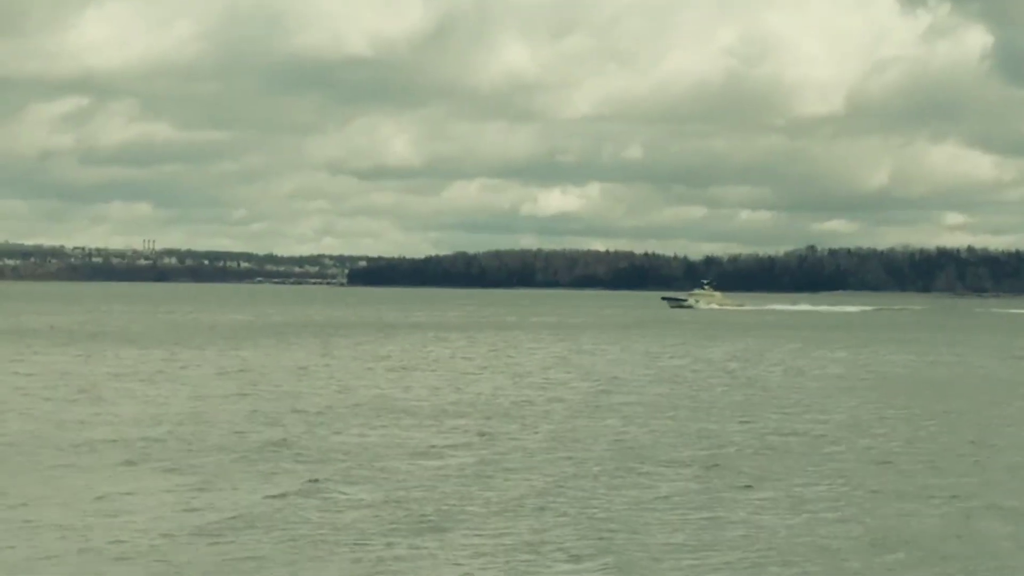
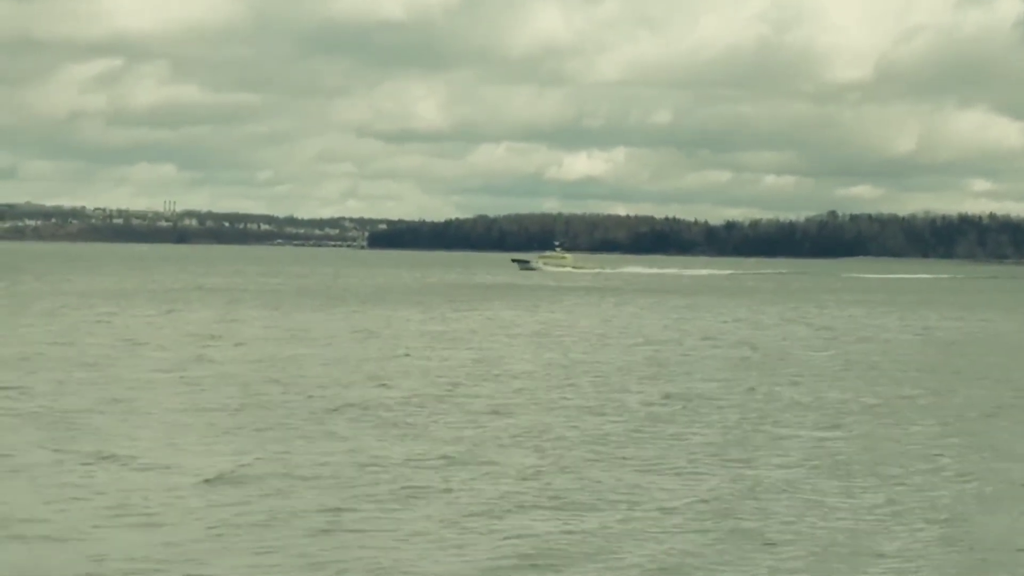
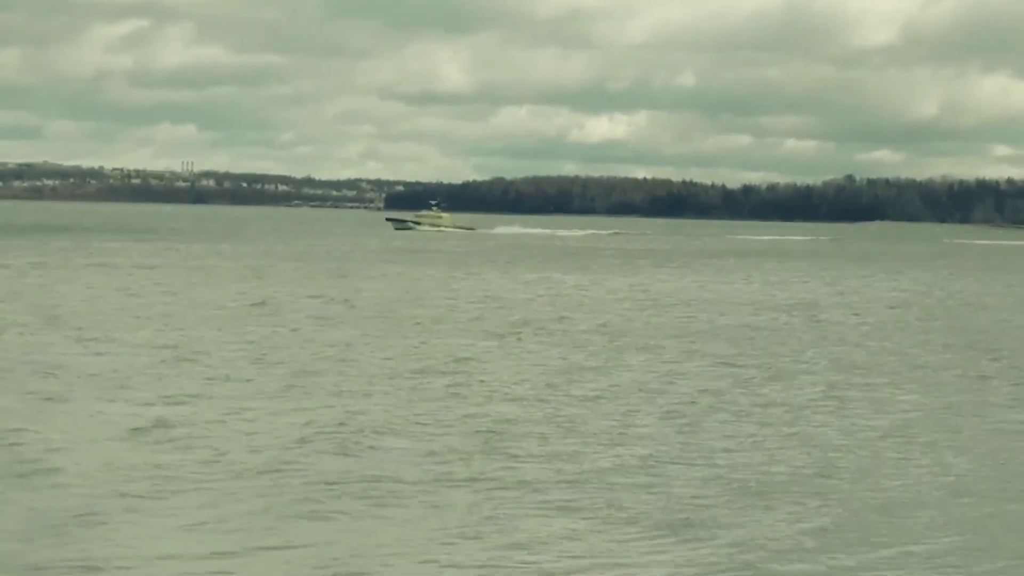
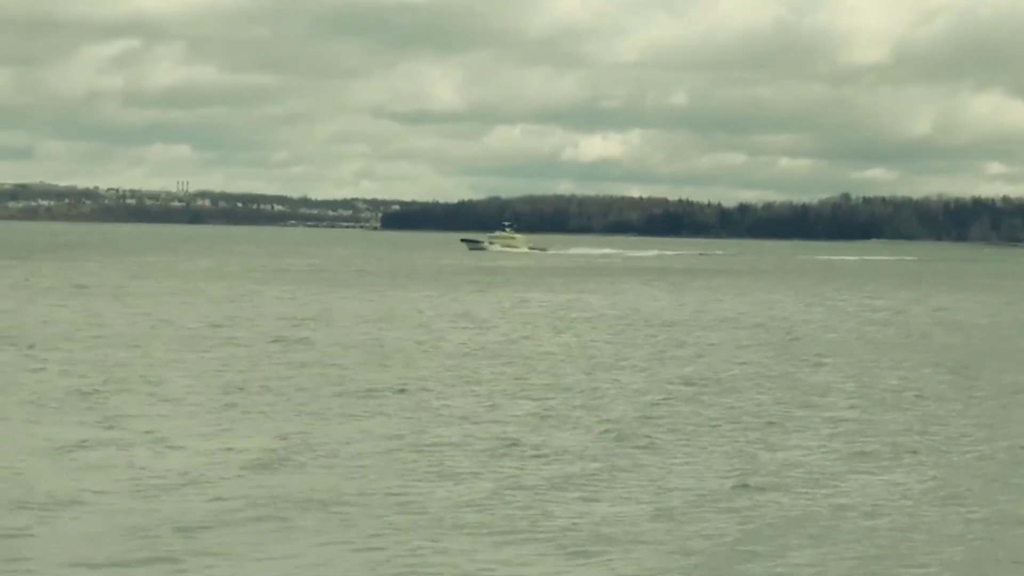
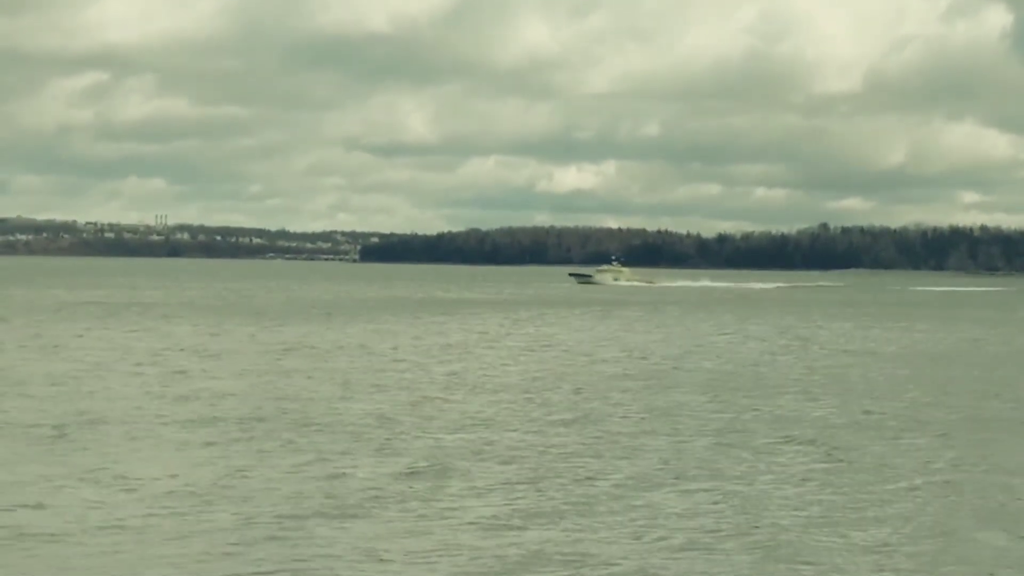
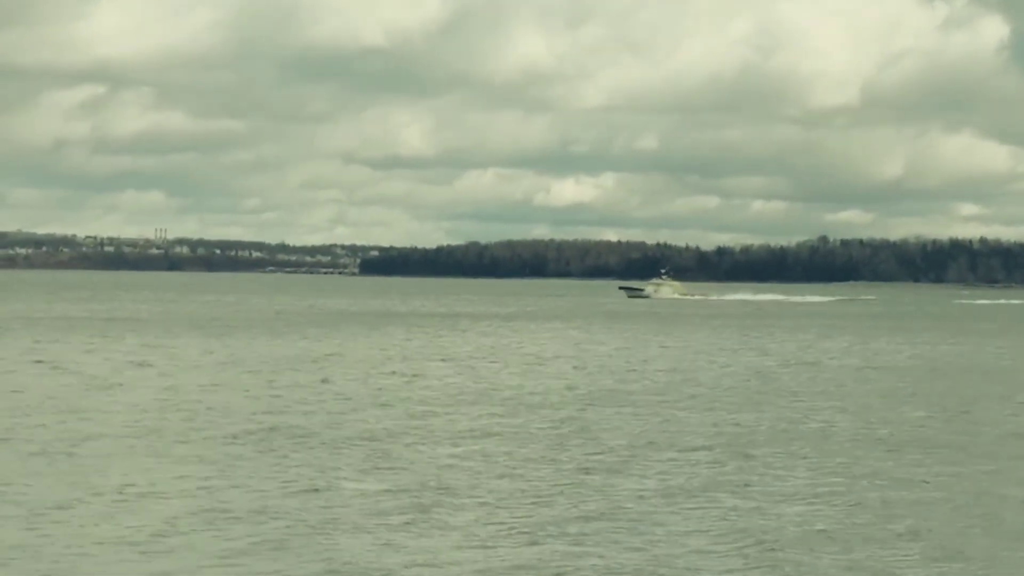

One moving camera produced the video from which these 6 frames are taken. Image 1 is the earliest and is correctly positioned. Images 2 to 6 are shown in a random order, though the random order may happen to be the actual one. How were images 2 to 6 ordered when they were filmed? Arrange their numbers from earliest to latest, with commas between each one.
6, 5, 2, 4, 3
